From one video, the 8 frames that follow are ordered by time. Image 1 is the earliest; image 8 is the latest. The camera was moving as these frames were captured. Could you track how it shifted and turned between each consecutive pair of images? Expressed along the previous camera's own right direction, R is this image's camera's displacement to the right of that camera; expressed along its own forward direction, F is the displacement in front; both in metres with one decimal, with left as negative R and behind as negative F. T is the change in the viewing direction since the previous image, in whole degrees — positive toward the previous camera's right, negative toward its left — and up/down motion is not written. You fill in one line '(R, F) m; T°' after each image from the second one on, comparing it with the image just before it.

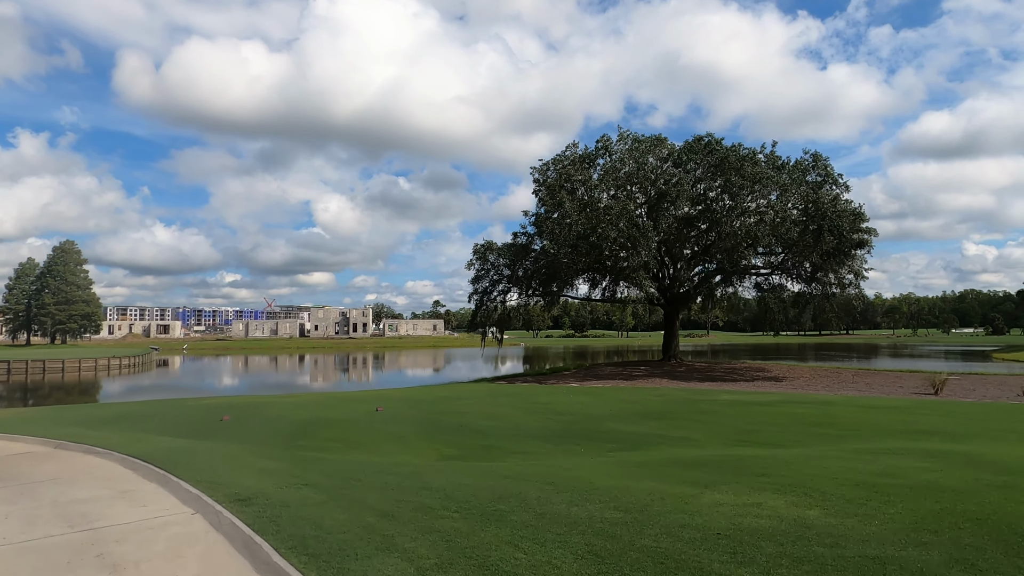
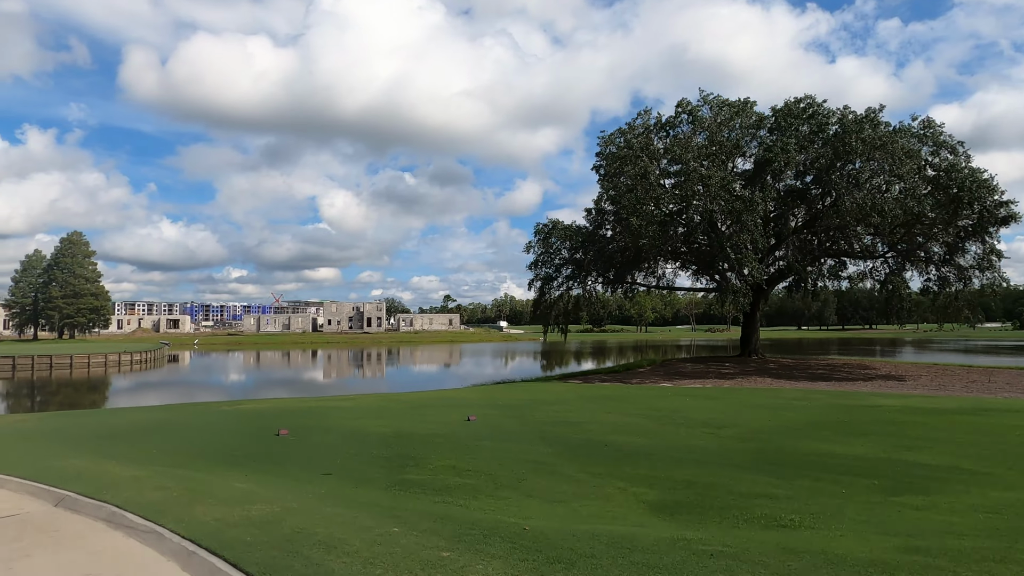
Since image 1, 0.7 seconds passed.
(-2.0, +2.6) m; 0°
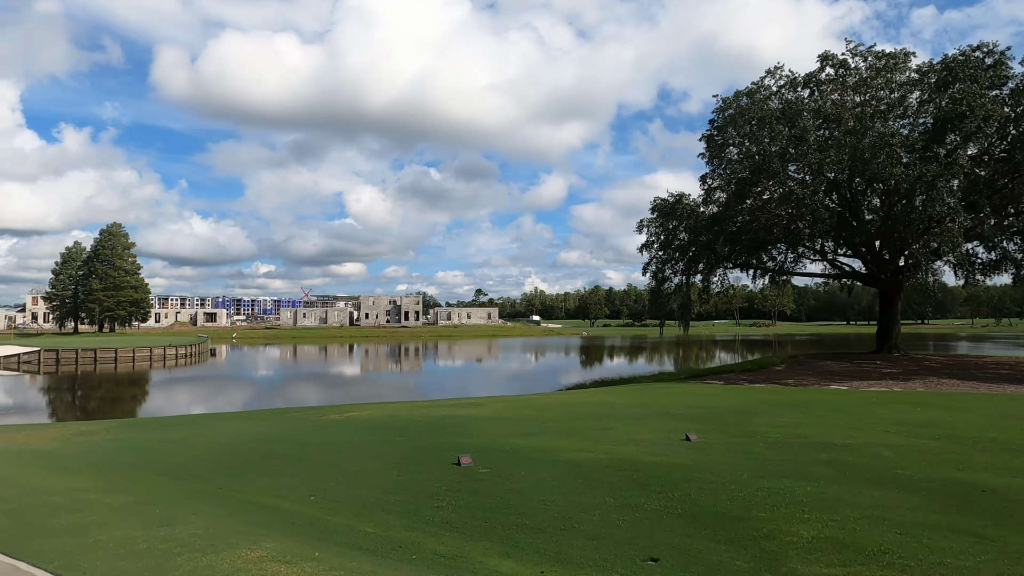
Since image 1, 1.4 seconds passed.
(-2.5, +2.4) m; -2°
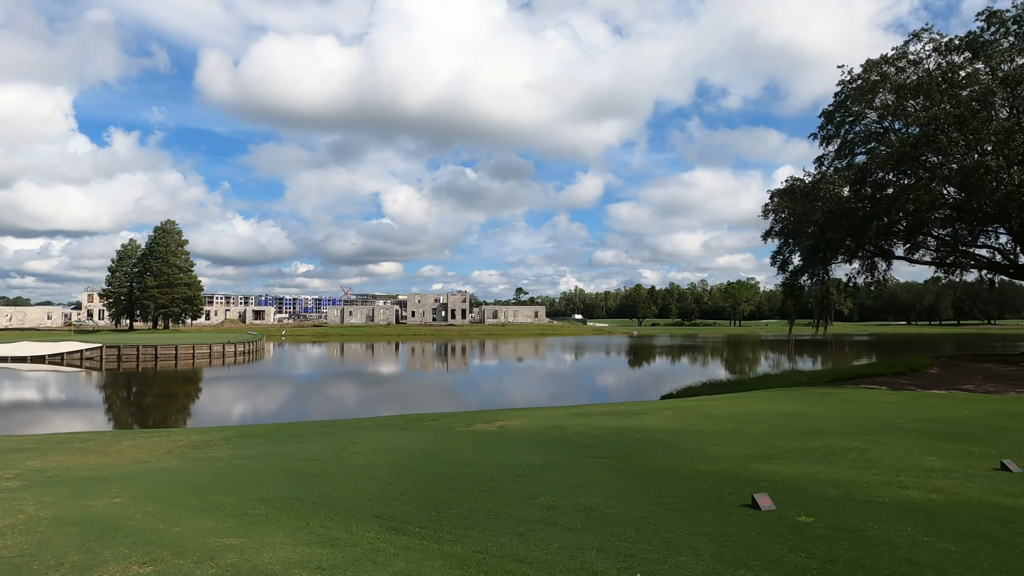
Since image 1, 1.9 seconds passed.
(-1.9, +1.5) m; -3°
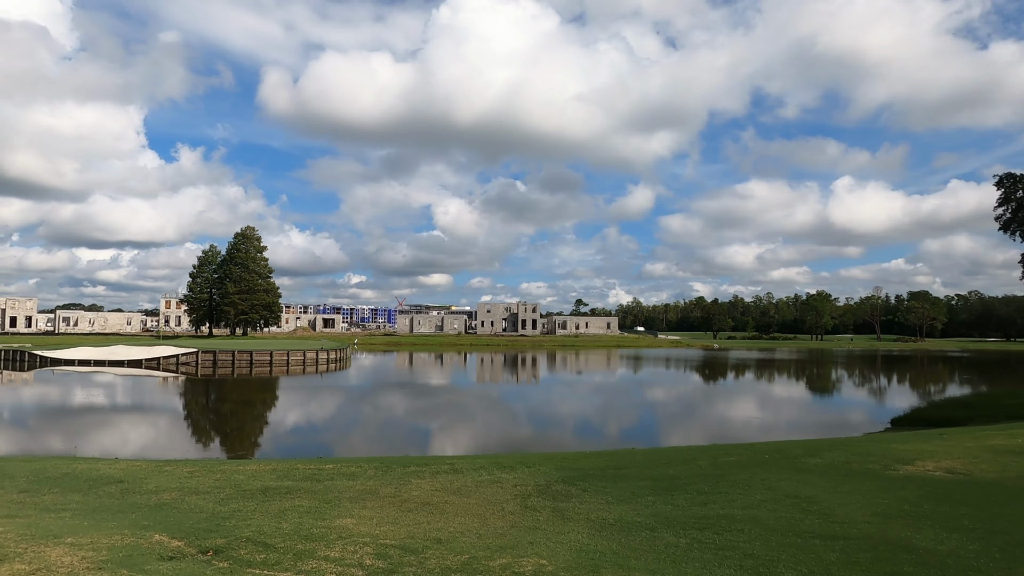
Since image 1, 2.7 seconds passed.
(-3.3, +2.1) m; -4°
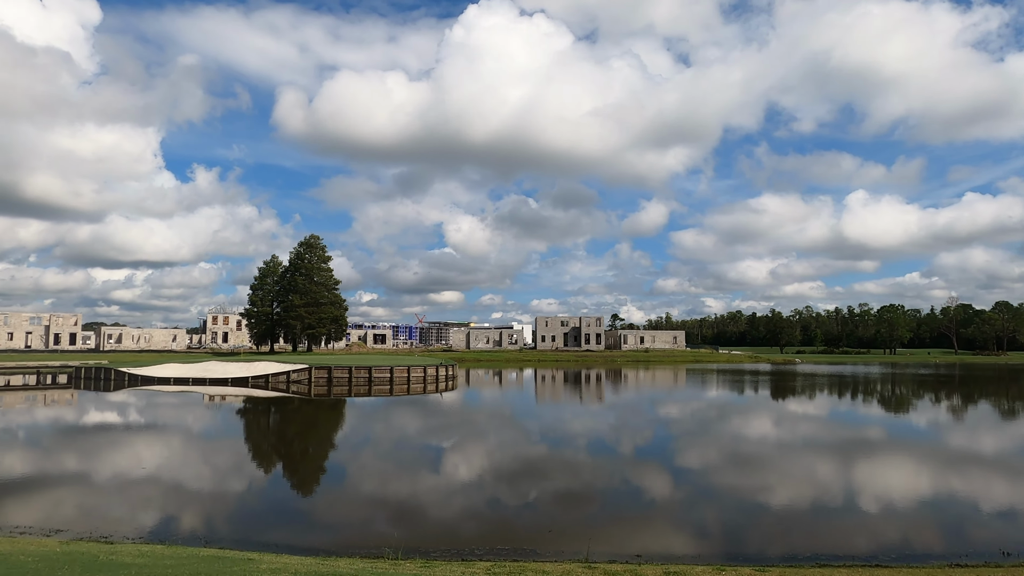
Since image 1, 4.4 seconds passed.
(-7.1, +2.2) m; 0°
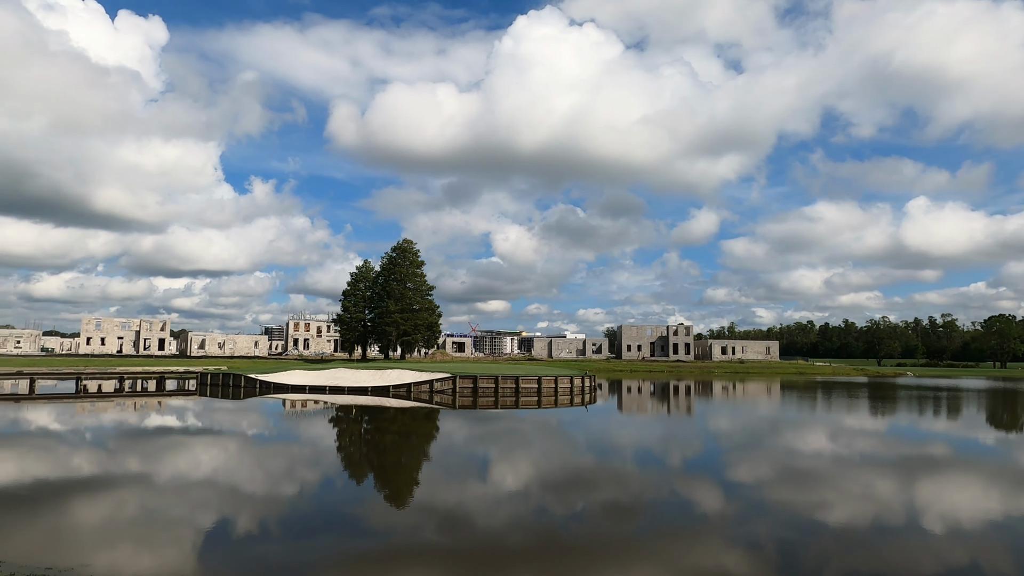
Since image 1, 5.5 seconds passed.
(-5.8, +0.2) m; -4°
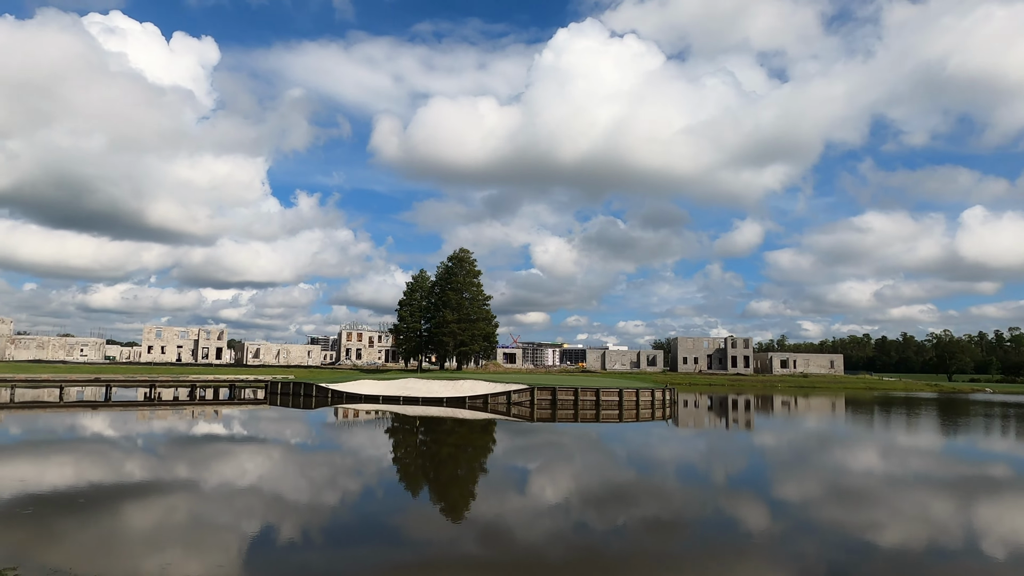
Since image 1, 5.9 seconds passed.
(-2.2, -0.1) m; -4°
